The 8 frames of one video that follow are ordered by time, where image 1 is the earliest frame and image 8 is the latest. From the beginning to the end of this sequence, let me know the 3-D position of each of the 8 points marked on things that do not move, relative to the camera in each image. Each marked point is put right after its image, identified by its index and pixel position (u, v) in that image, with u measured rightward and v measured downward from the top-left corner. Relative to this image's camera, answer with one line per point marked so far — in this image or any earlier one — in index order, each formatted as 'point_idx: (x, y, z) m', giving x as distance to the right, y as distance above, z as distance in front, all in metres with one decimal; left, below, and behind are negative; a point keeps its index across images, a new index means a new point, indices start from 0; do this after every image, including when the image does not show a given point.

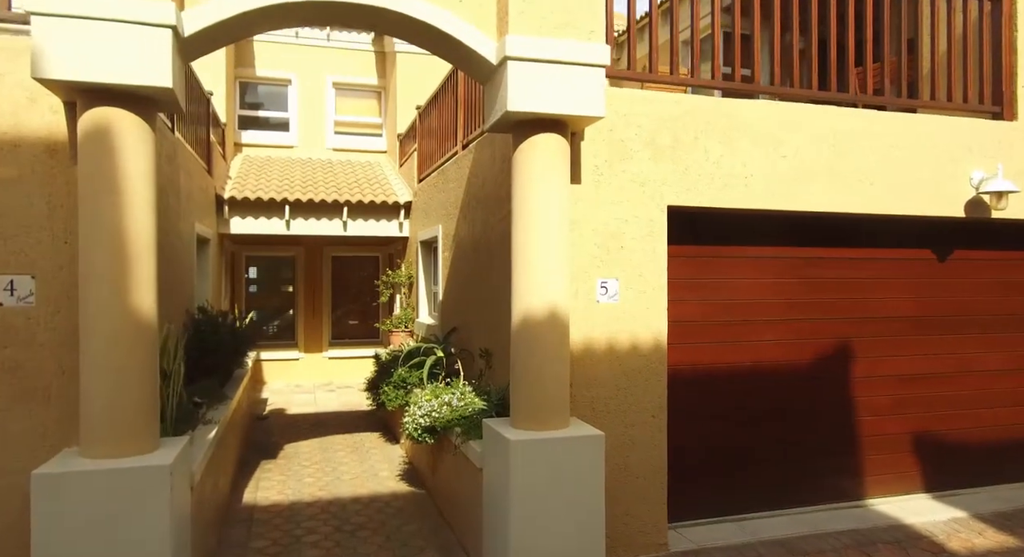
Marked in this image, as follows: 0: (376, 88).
0: (-2.9, +4.1, +13.6) m
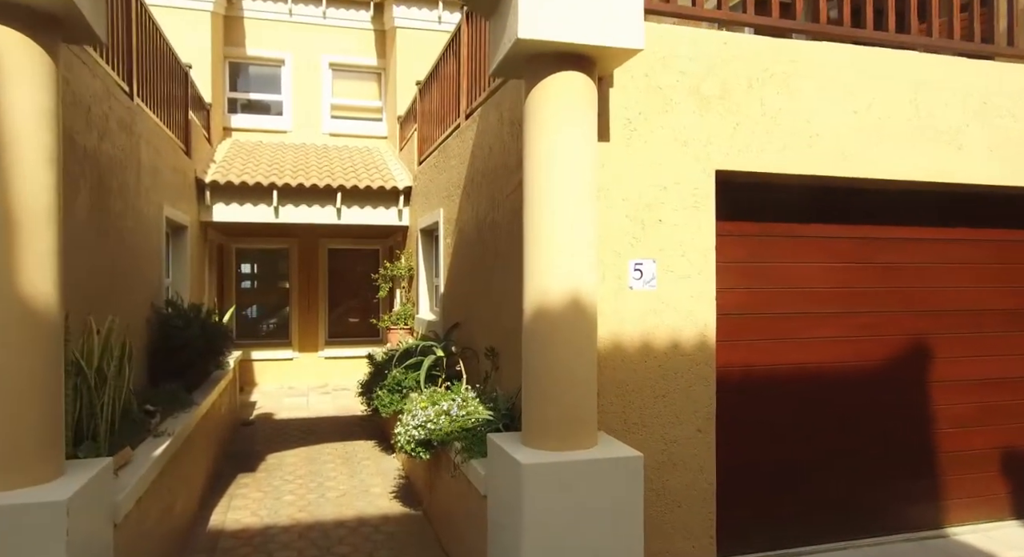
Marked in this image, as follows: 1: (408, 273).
0: (-2.8, +4.3, +12.8) m
1: (-1.6, +0.1, +9.5) m
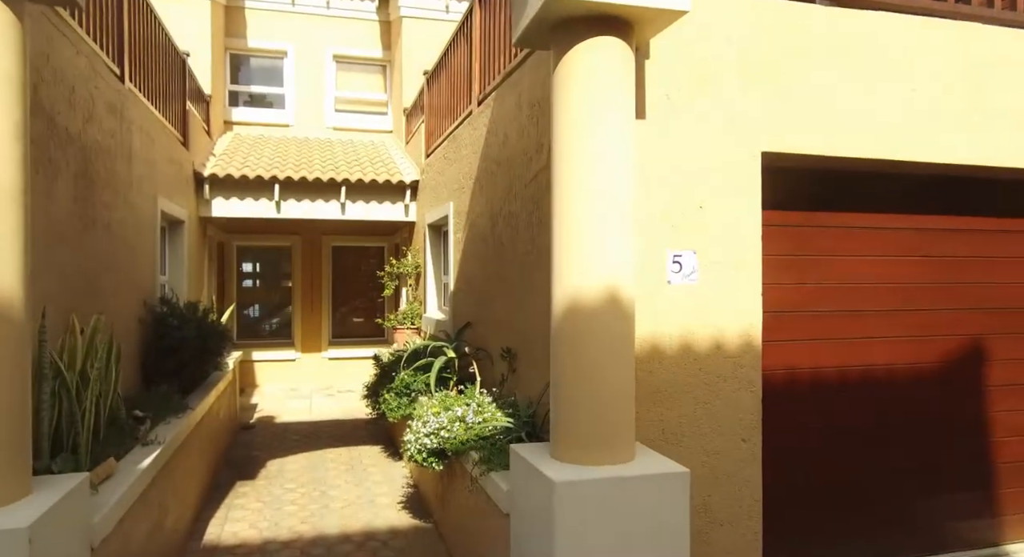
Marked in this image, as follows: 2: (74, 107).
0: (-2.6, +4.3, +12.4) m
1: (-1.4, +0.1, +9.1) m
2: (-2.9, +1.1, +4.1) m
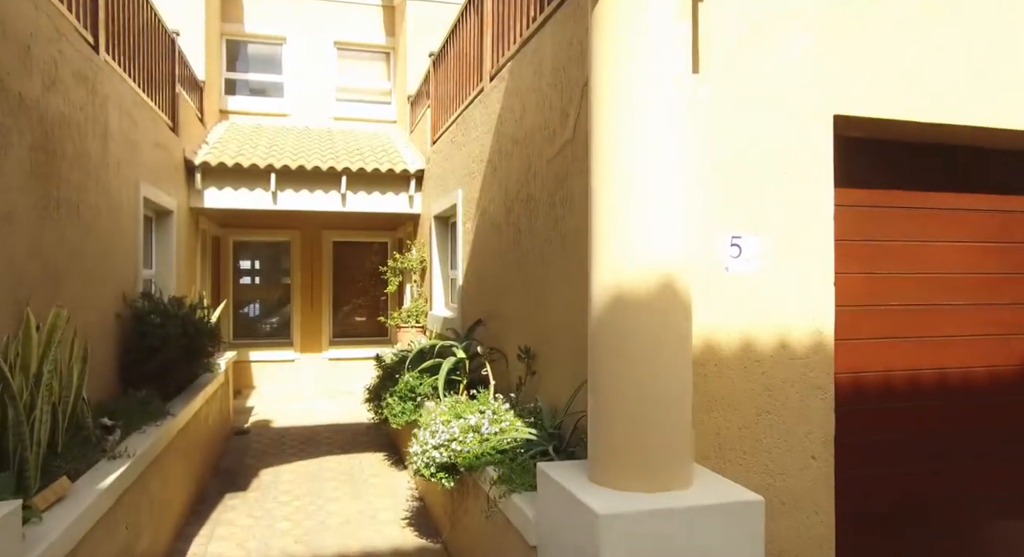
0: (-2.4, +4.3, +11.9) m
1: (-1.3, +0.2, +8.6) m
2: (-2.7, +1.2, +3.6) m
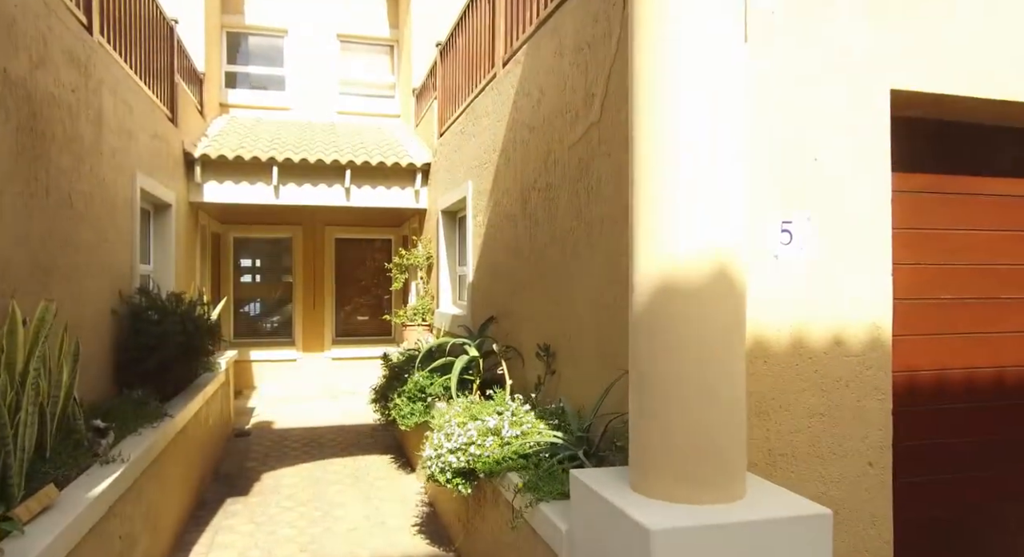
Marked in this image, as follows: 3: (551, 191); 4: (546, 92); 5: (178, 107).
0: (-2.3, +4.4, +11.6) m
1: (-1.1, +0.2, +8.3) m
2: (-2.6, +1.2, +3.3) m
3: (+0.3, +0.6, +4.1) m
4: (+0.2, +1.3, +4.2) m
5: (-4.1, +2.1, +7.7) m
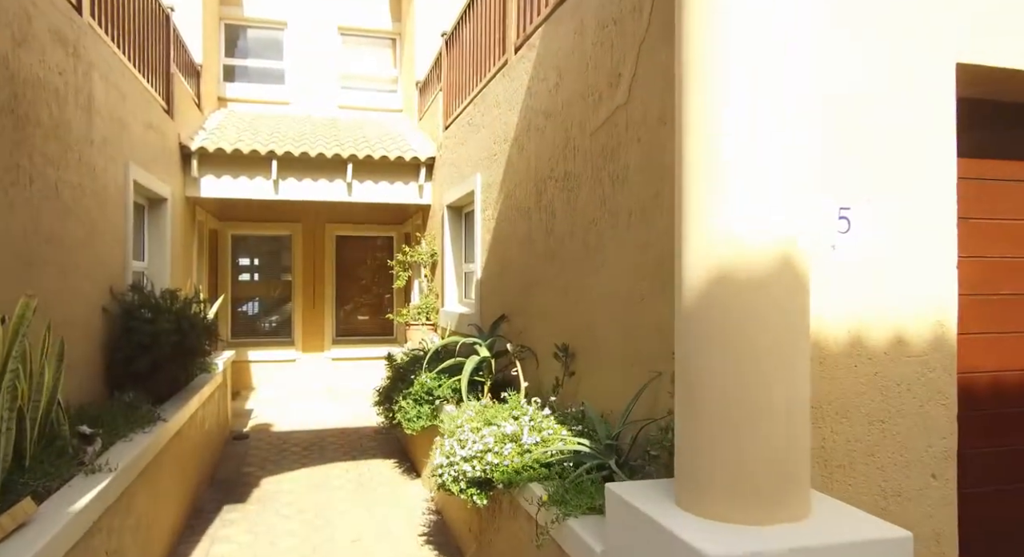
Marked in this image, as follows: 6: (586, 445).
0: (-2.2, +4.4, +11.4) m
1: (-1.0, +0.3, +8.1) m
2: (-2.5, +1.3, +3.0) m
3: (+0.4, +0.6, +3.9) m
4: (+0.3, +1.3, +3.9) m
5: (-4.0, +2.1, +7.4) m
6: (+0.3, -0.8, +2.9) m
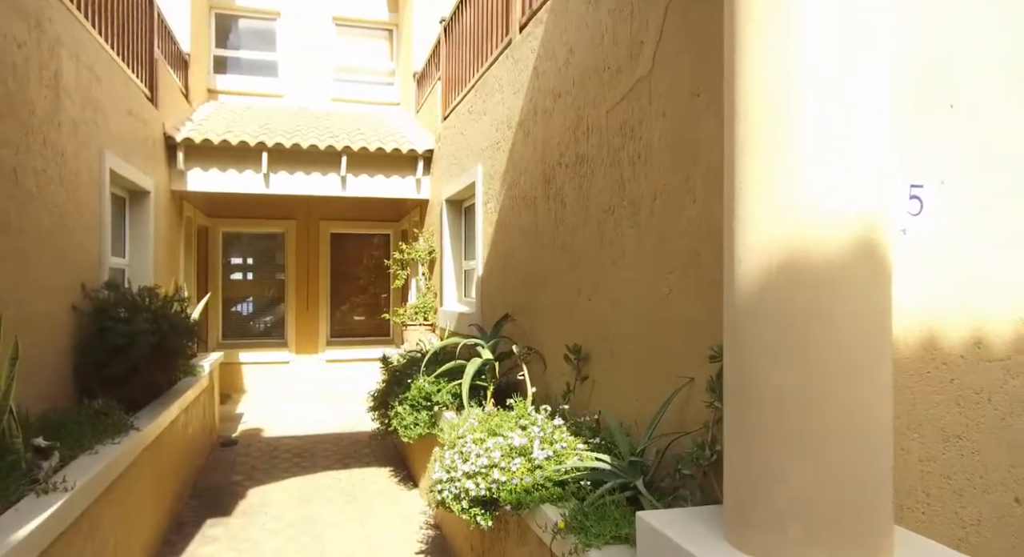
0: (-2.2, +4.4, +11.0) m
1: (-1.0, +0.3, +7.7) m
2: (-2.5, +1.3, +2.7) m
3: (+0.4, +0.6, +3.5) m
4: (+0.4, +1.3, +3.6) m
5: (-3.9, +2.1, +7.0) m
6: (+0.4, -0.7, +2.5) m
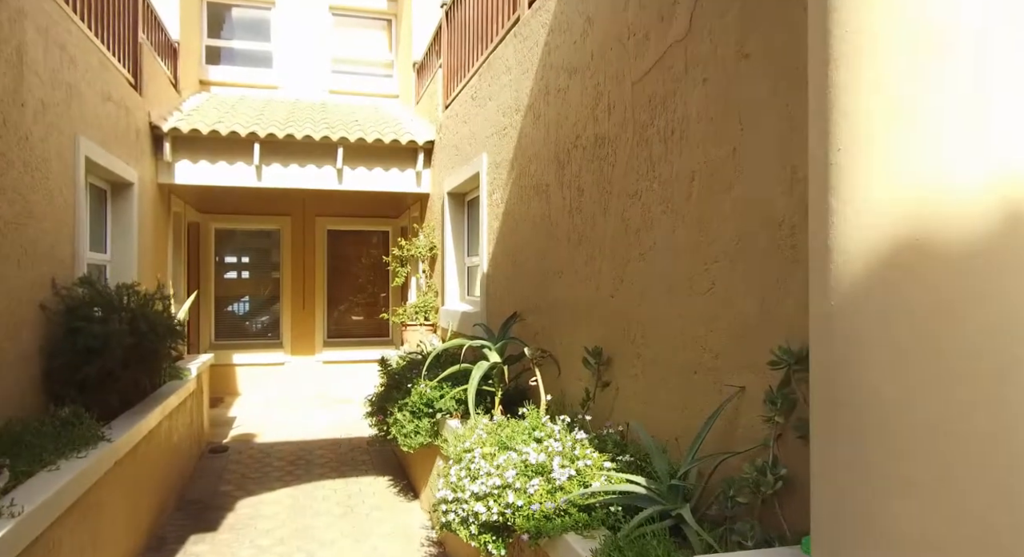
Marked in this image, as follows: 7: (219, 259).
0: (-2.1, +4.5, +10.6) m
1: (-1.0, +0.3, +7.3) m
2: (-2.4, +1.3, +2.3) m
3: (+0.5, +0.7, +3.1) m
4: (+0.4, +1.3, +3.2) m
5: (-3.9, +2.2, +6.7) m
6: (+0.4, -0.7, +2.2) m
7: (-4.7, +0.3, +10.1) m
